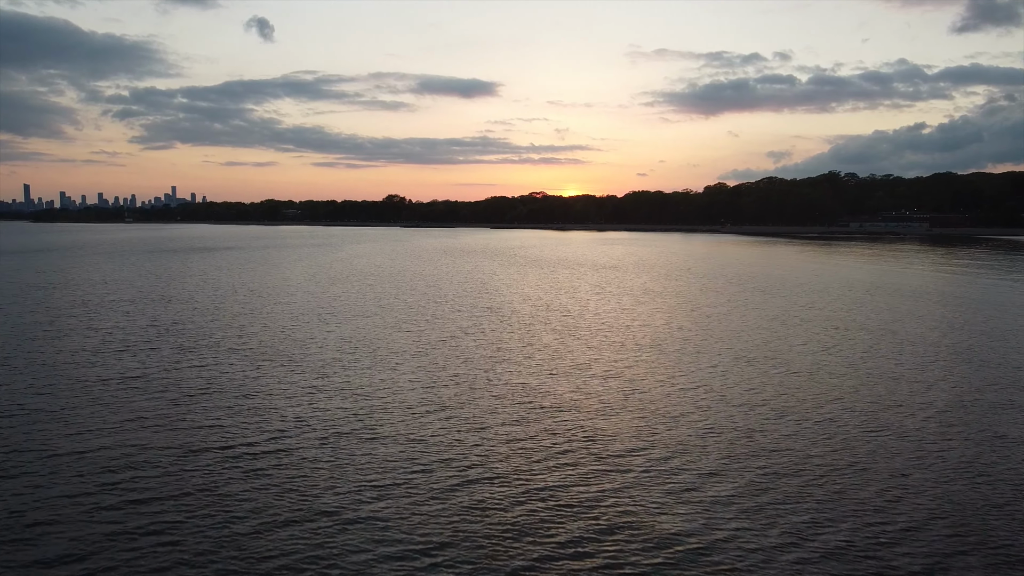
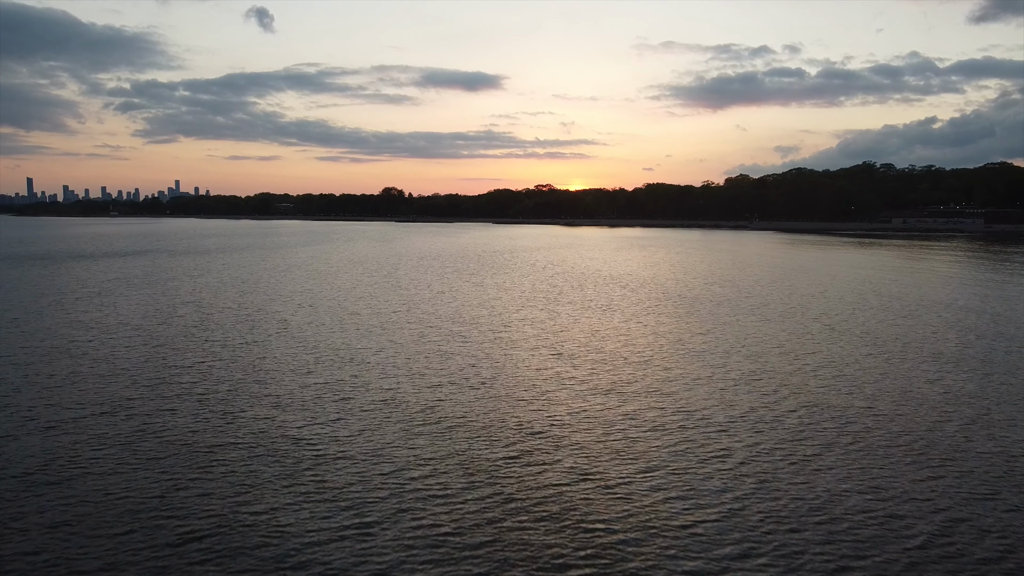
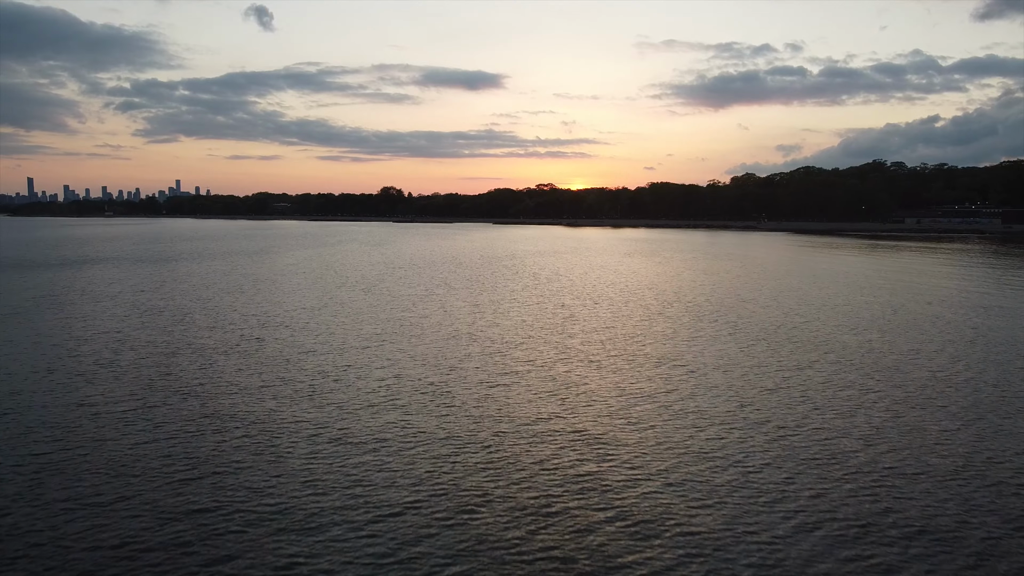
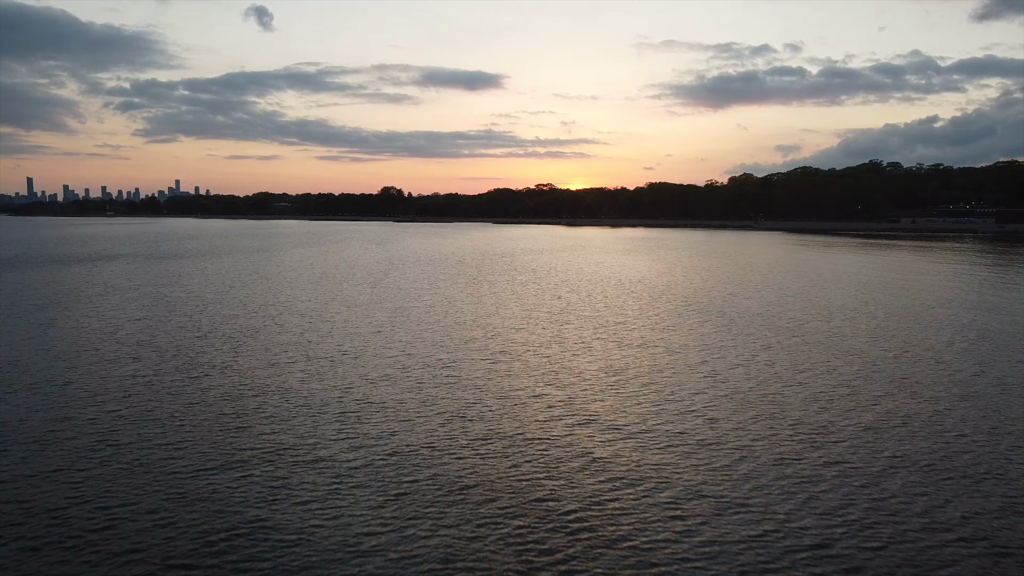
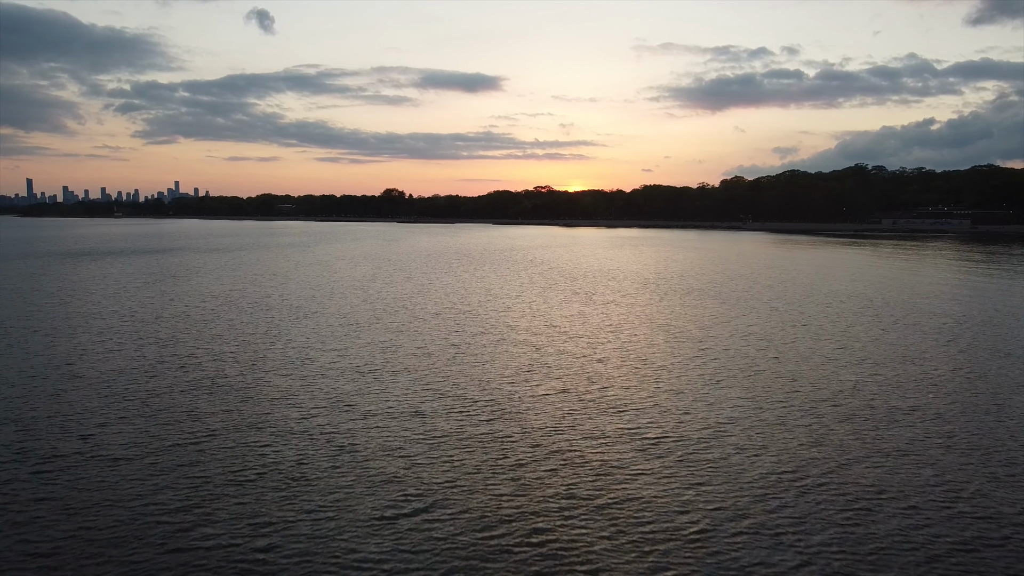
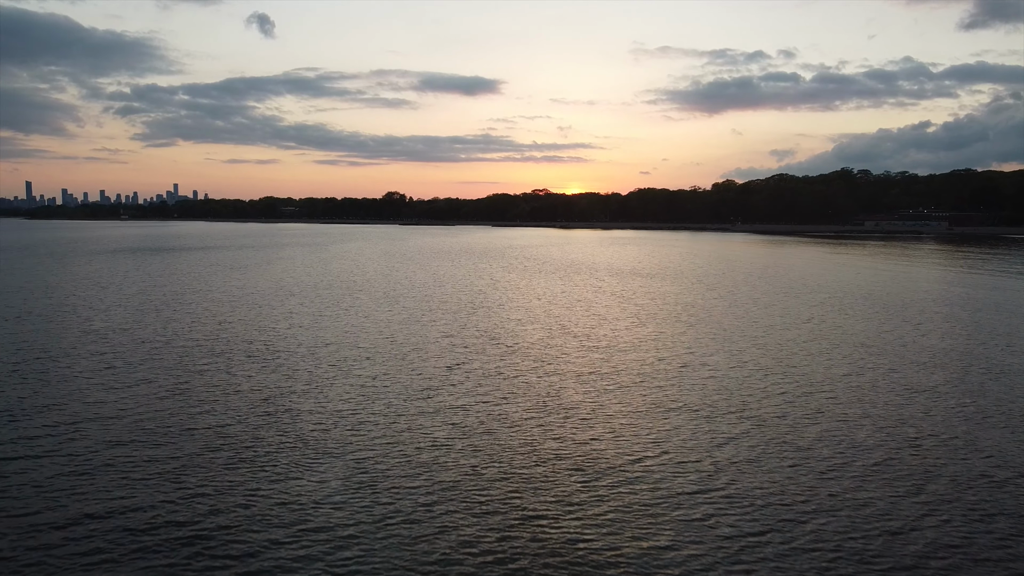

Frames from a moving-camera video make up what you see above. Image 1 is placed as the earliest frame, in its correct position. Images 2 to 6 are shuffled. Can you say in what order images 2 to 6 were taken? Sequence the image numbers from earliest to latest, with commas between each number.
6, 5, 2, 4, 3
